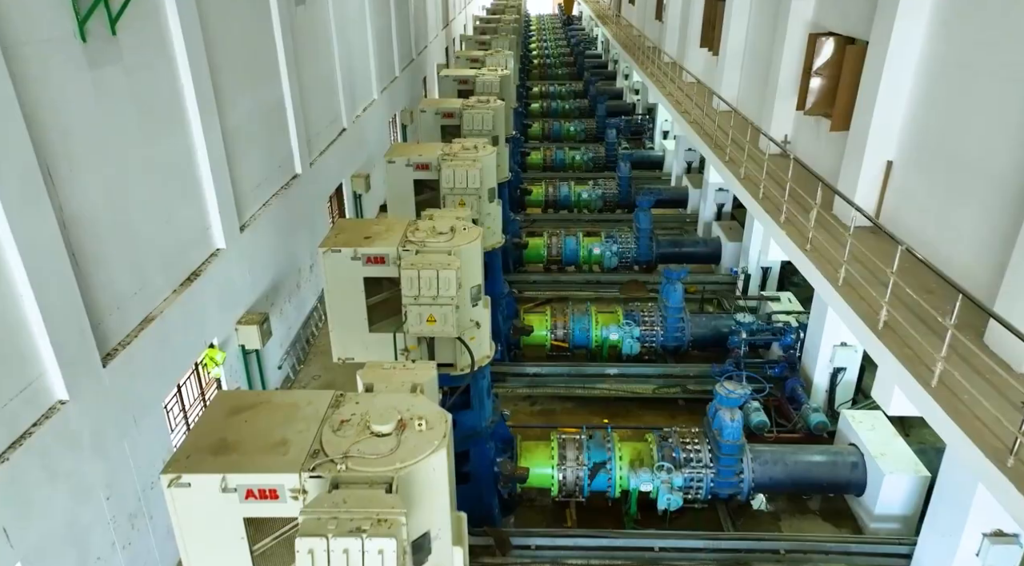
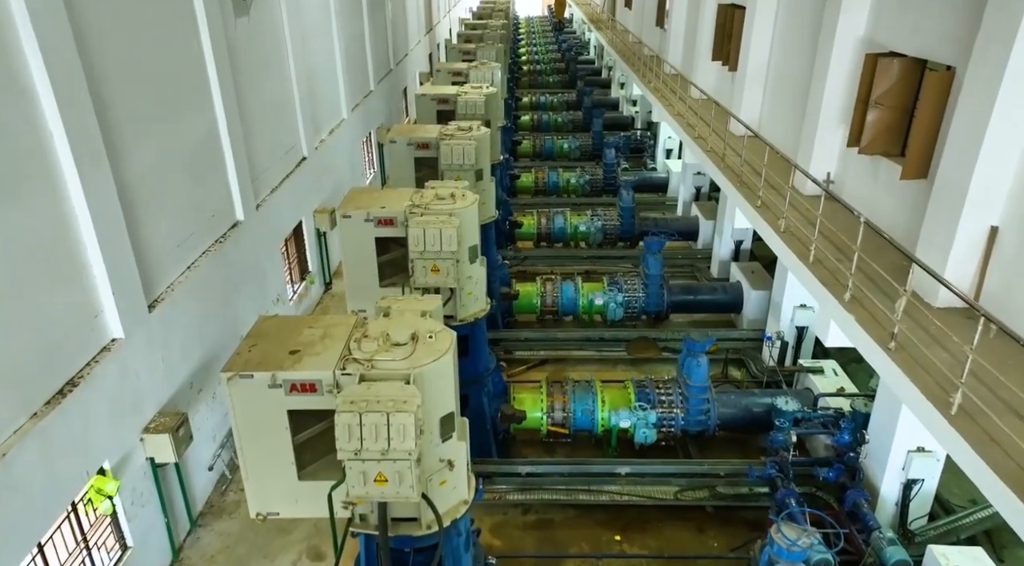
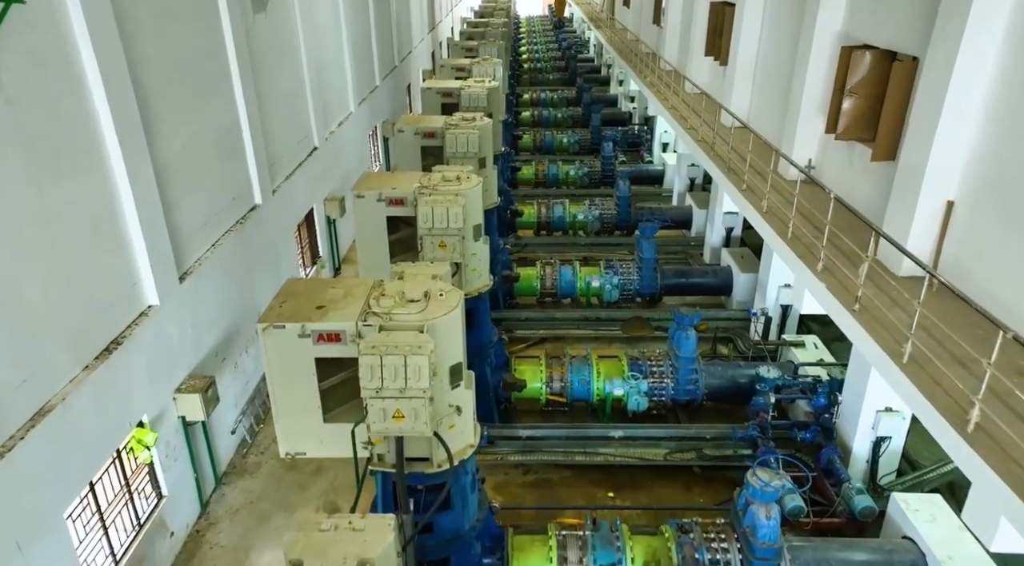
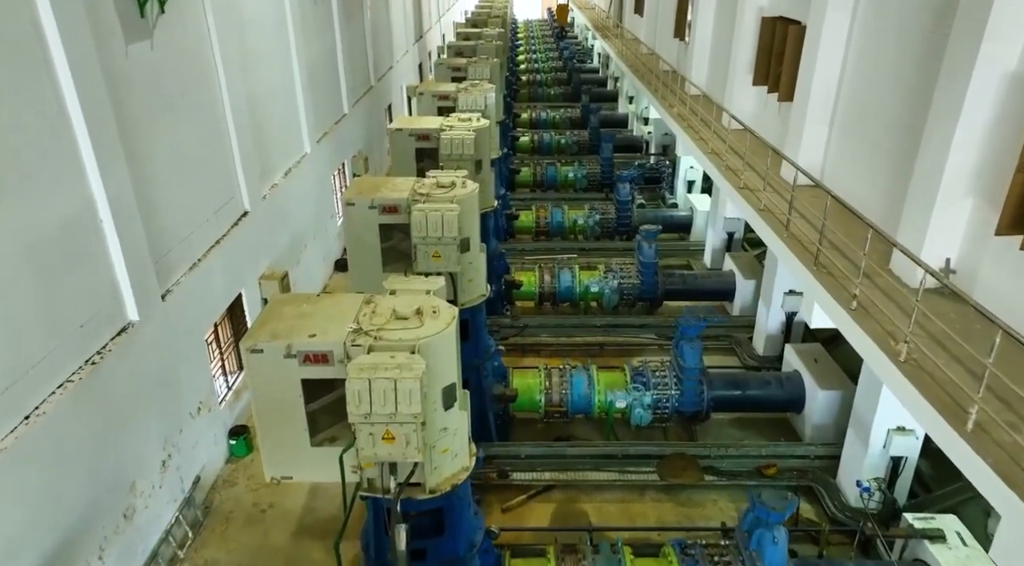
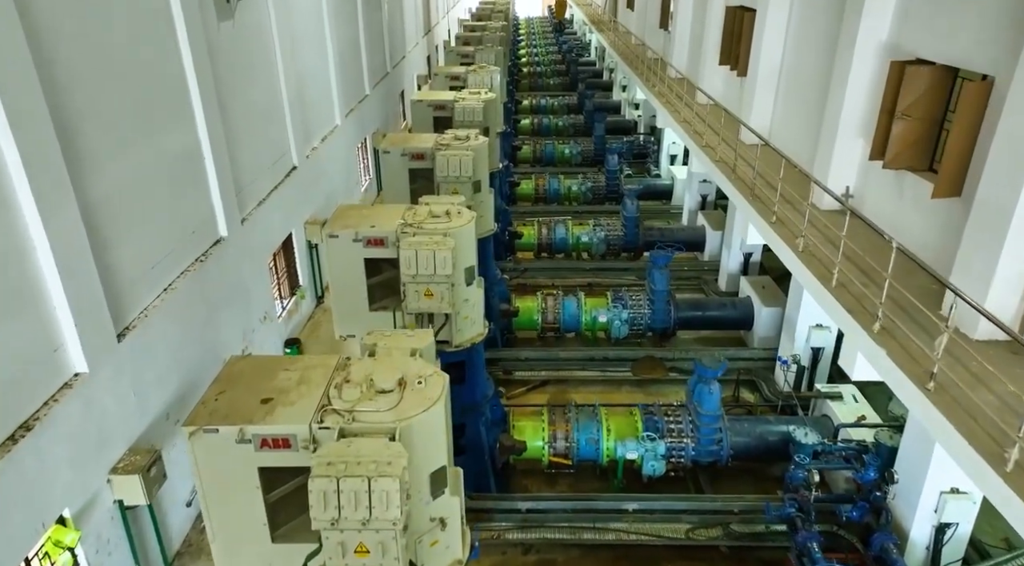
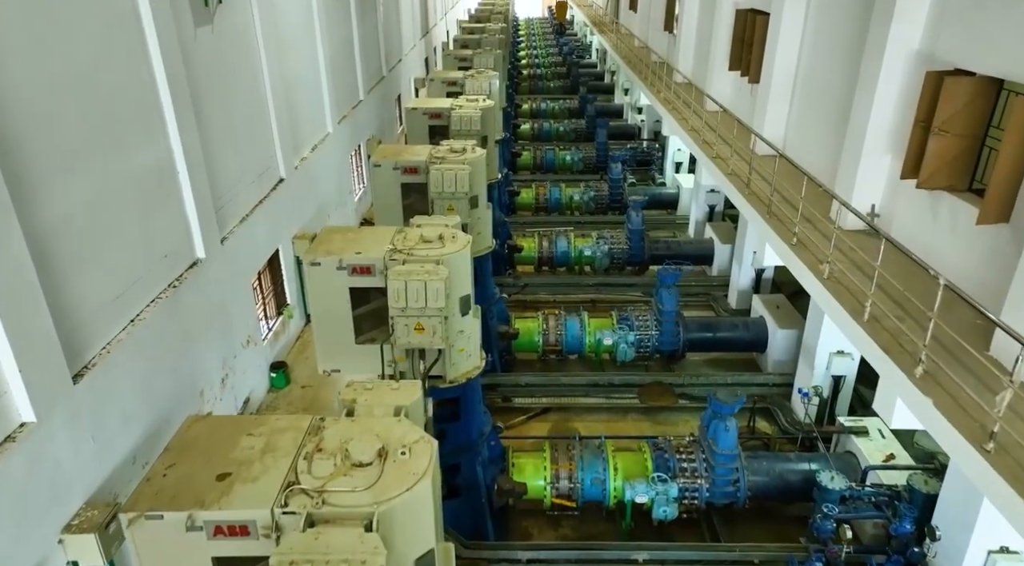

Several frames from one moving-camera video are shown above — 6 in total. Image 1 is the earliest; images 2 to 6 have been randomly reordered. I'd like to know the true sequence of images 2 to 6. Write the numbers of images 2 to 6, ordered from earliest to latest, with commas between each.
3, 2, 5, 6, 4
